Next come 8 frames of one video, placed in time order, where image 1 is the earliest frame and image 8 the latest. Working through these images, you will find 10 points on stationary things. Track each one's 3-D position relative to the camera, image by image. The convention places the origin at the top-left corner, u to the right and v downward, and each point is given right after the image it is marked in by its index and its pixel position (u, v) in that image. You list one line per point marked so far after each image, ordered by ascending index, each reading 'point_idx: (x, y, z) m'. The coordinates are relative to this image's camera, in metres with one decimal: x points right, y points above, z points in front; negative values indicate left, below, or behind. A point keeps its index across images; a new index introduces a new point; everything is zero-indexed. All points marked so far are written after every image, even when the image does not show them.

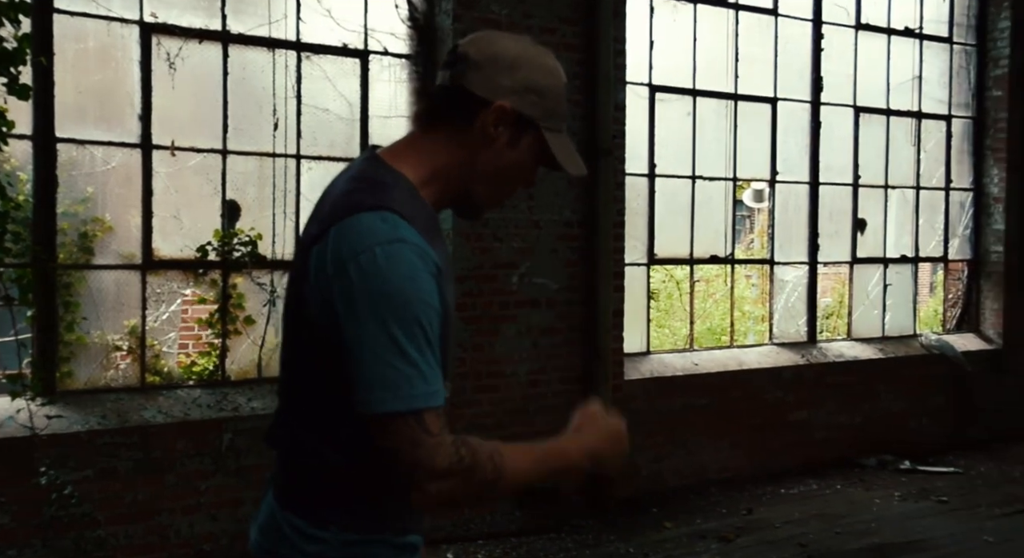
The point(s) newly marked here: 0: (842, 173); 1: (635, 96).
0: (+2.4, +0.8, +6.4) m
1: (+0.8, +1.1, +5.4) m
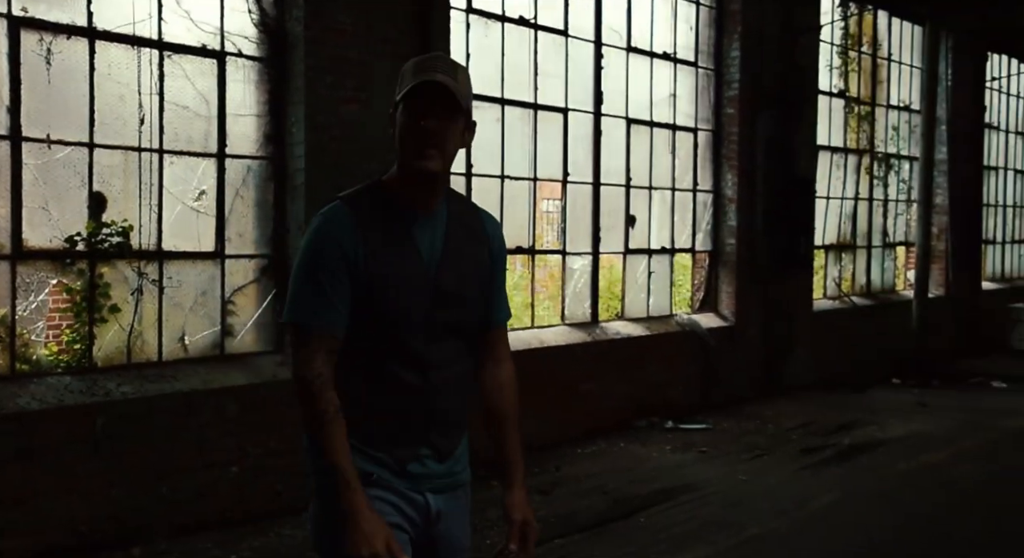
0: (+0.9, +0.9, +7.5) m
1: (-0.4, +1.2, +6.1) m
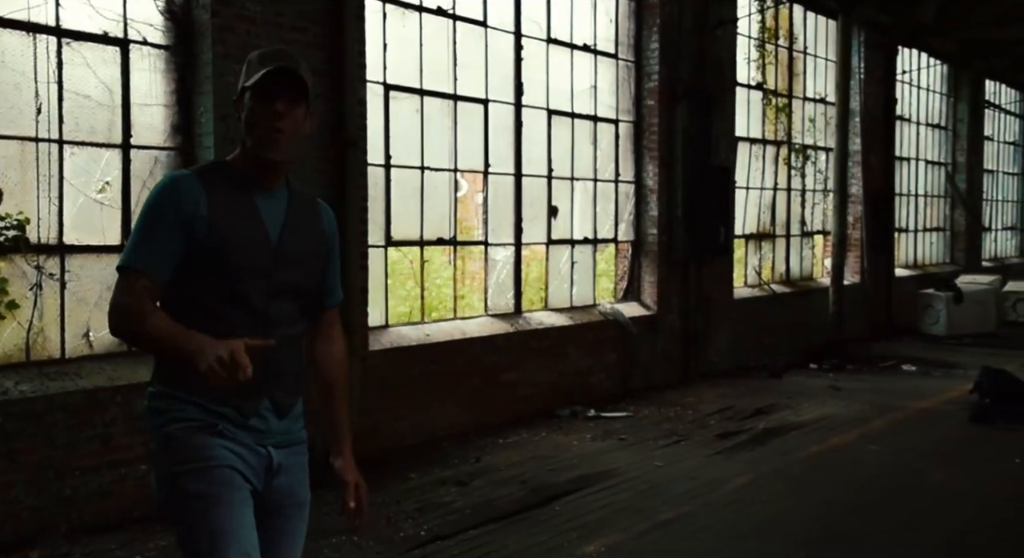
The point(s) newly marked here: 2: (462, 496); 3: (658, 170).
0: (+0.2, +1.0, +7.5) m
1: (-1.0, +1.3, +6.0) m
2: (-0.3, -1.3, +5.1) m
3: (+1.4, +1.1, +8.6) m
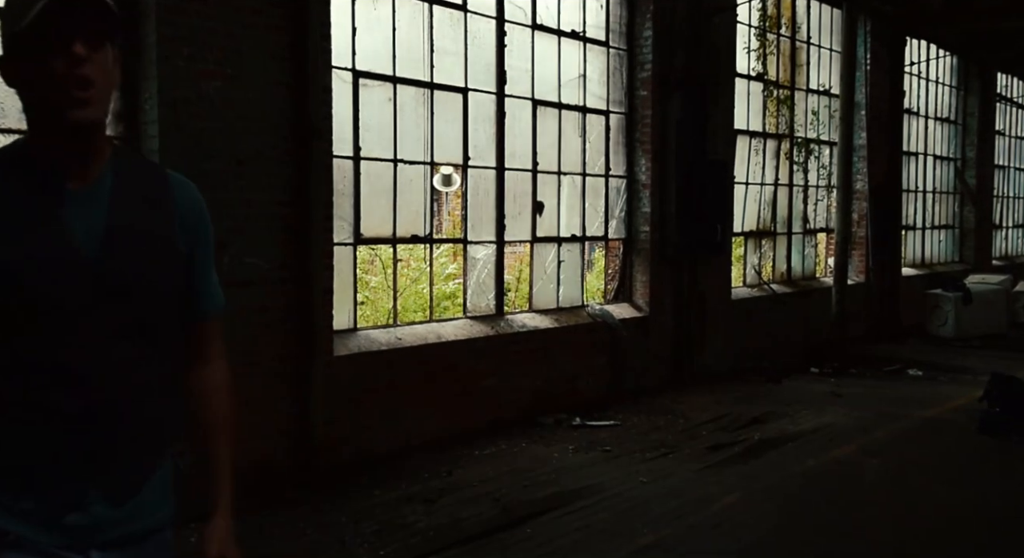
0: (+0.1, +1.0, +7.1) m
1: (-1.1, +1.3, +5.6) m
2: (-0.5, -1.3, +4.7) m
3: (+1.3, +1.1, +8.2) m
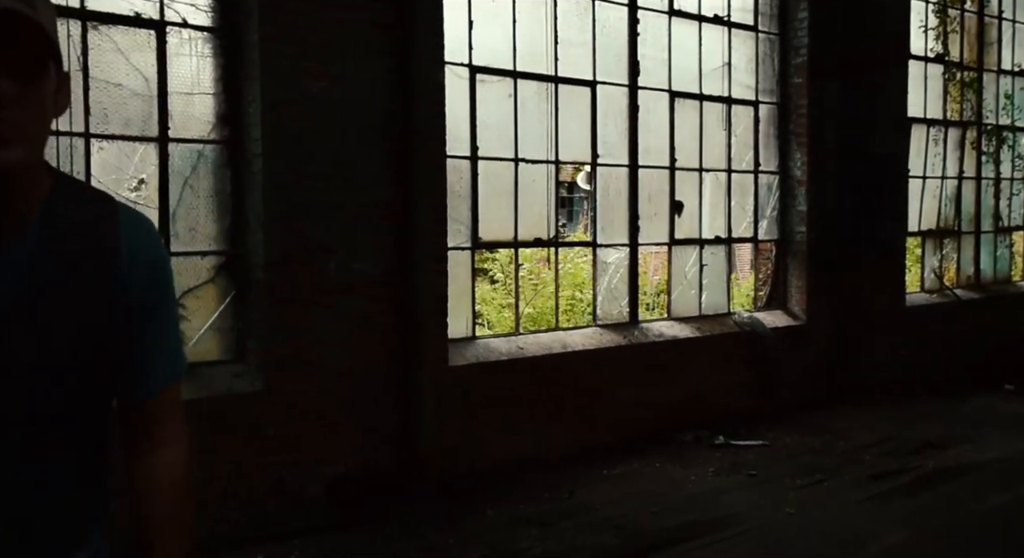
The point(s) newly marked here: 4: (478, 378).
0: (+1.1, +0.9, +6.6) m
1: (-0.3, +1.2, +5.4) m
2: (+0.1, -1.3, +4.4) m
3: (+2.5, +1.0, +7.4) m
4: (-0.2, -0.6, +5.2) m
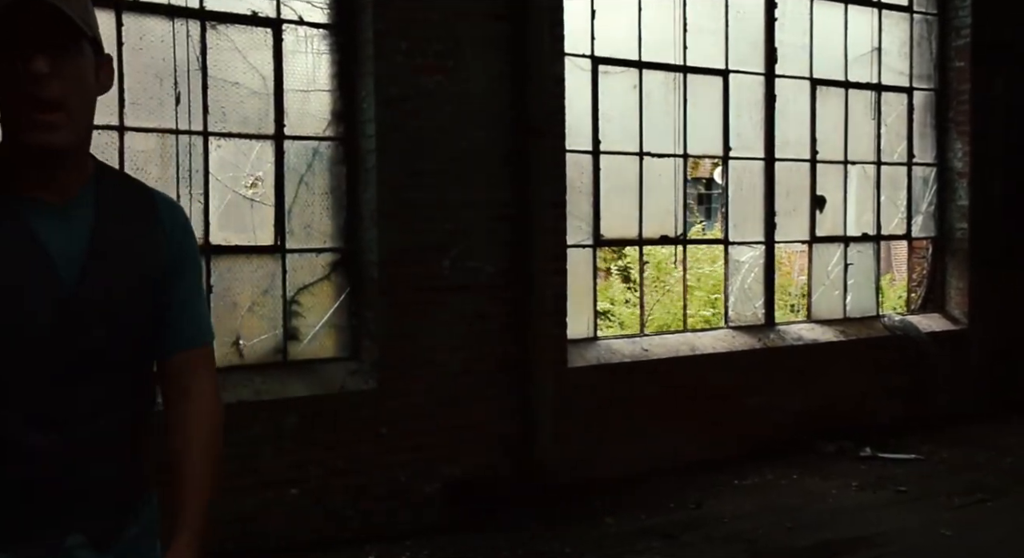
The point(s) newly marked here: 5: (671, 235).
0: (+2.0, +0.9, +6.2) m
1: (+0.4, +1.2, +5.2) m
2: (+0.7, -1.3, +4.1) m
3: (+3.5, +1.0, +6.7) m
4: (+0.5, -0.6, +5.0) m
5: (+1.0, +0.3, +5.6) m
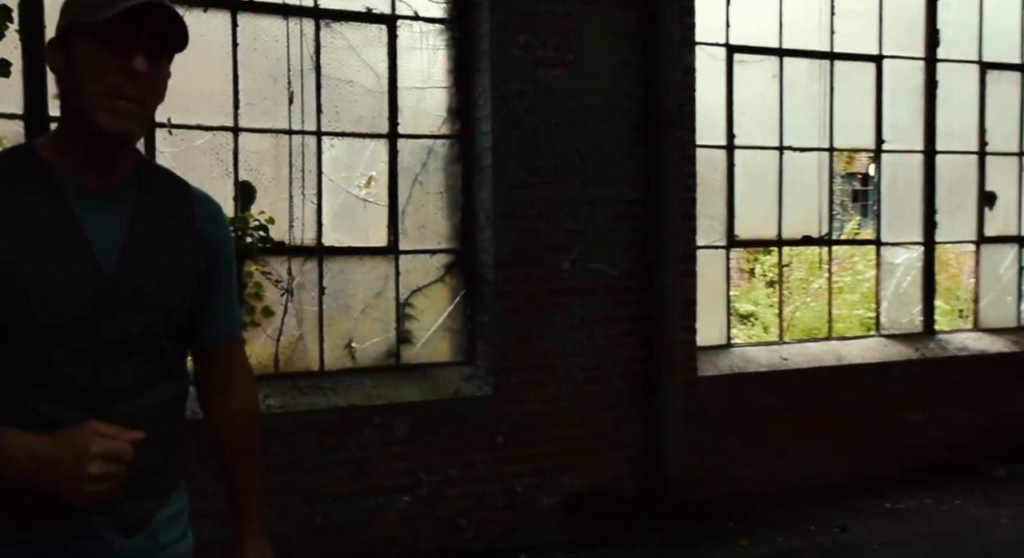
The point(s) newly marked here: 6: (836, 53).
0: (+2.9, +0.9, +5.6) m
1: (+1.1, +1.2, +4.8) m
2: (+1.2, -1.3, +3.7) m
3: (+4.4, +1.0, +5.9) m
4: (+1.2, -0.6, +4.7) m
5: (+1.8, +0.3, +5.2) m
6: (+1.9, +1.3, +5.2) m
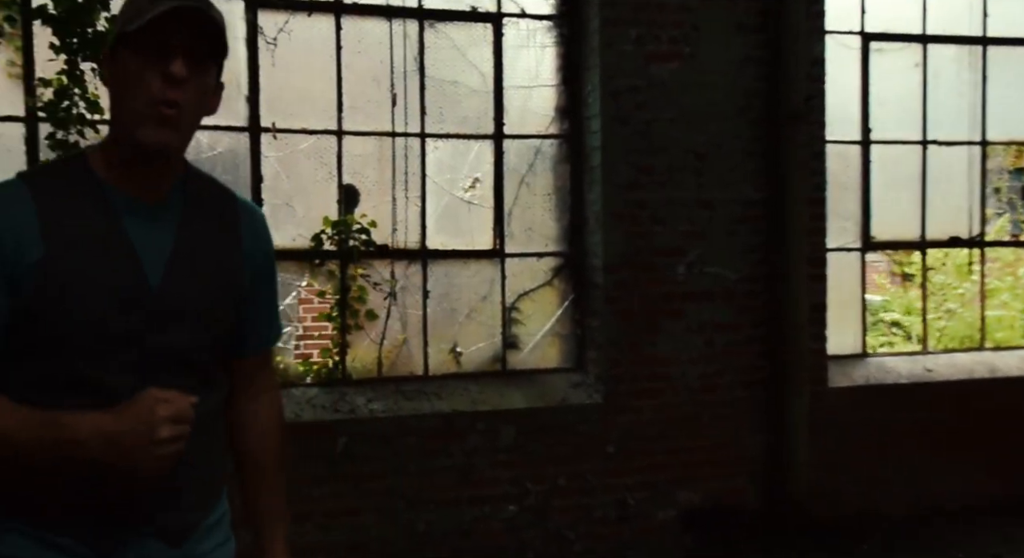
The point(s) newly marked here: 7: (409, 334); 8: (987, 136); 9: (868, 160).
0: (+3.5, +0.9, +4.9) m
1: (+1.7, +1.2, +4.5) m
2: (+1.6, -1.3, +3.4) m
3: (+5.1, +1.0, +5.0) m
4: (+1.7, -0.6, +4.3) m
5: (+2.4, +0.2, +4.7) m
6: (+2.5, +1.3, +4.7) m
7: (-0.5, -0.2, +3.9) m
8: (+2.6, +0.8, +4.7) m
9: (+1.8, +0.6, +4.5) m
